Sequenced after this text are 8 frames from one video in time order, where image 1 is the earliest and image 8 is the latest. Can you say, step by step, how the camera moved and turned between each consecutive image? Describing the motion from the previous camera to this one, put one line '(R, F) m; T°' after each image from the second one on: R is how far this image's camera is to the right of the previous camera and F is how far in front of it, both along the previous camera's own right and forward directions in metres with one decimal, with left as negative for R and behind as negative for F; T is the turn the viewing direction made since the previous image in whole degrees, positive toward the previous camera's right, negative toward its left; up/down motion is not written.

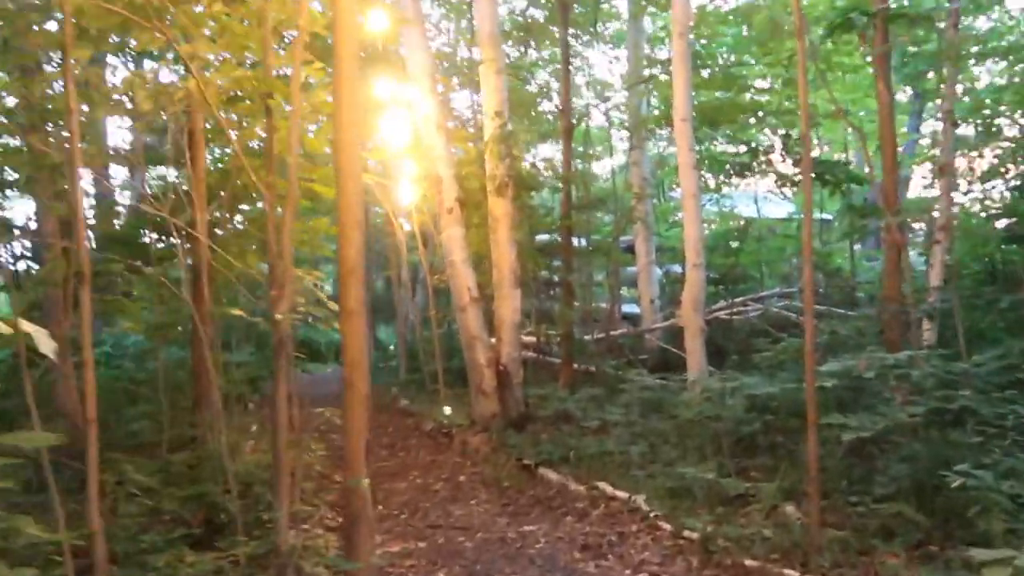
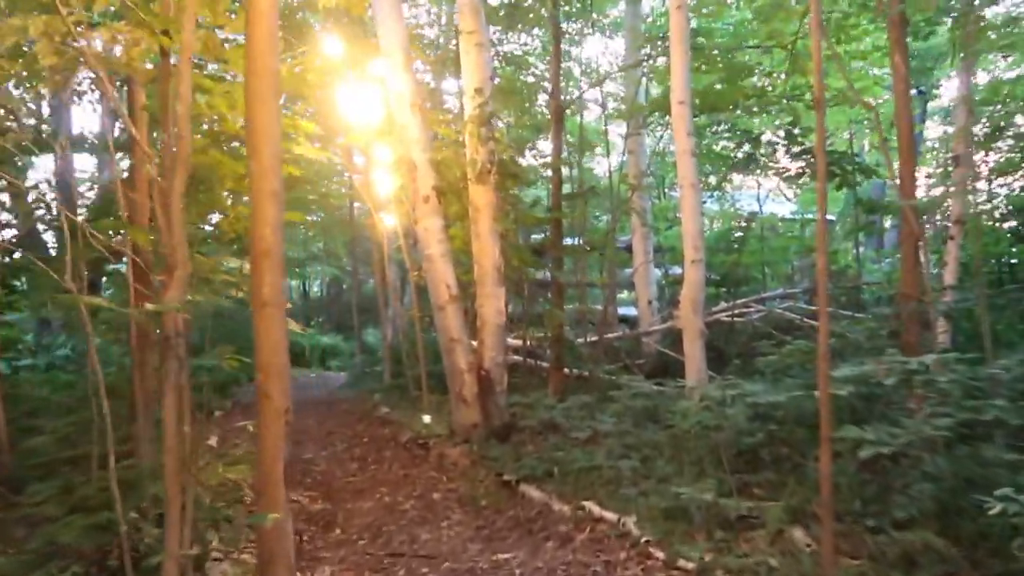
(+0.2, +0.7) m; 0°
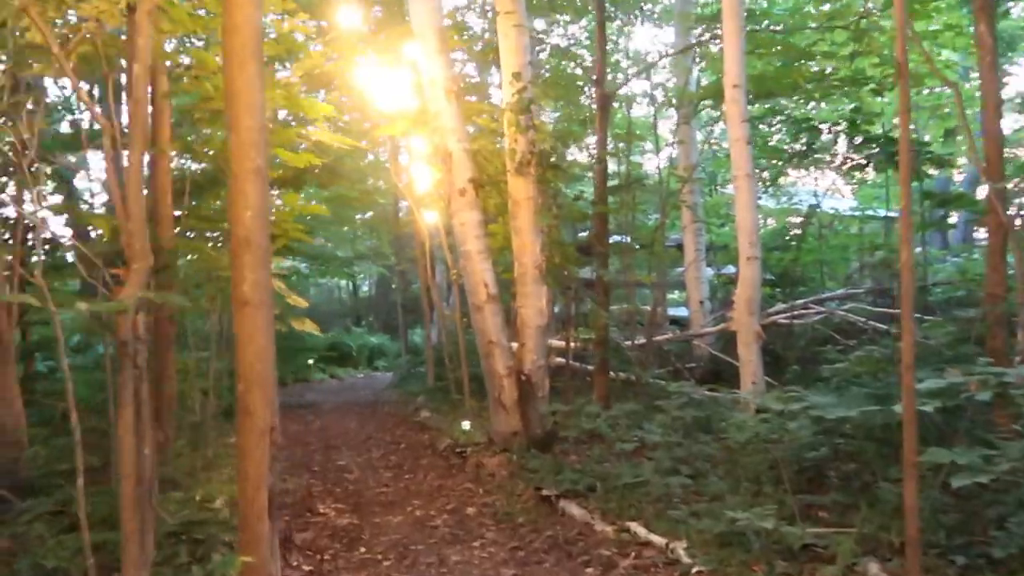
(+0.1, +0.5) m; -3°
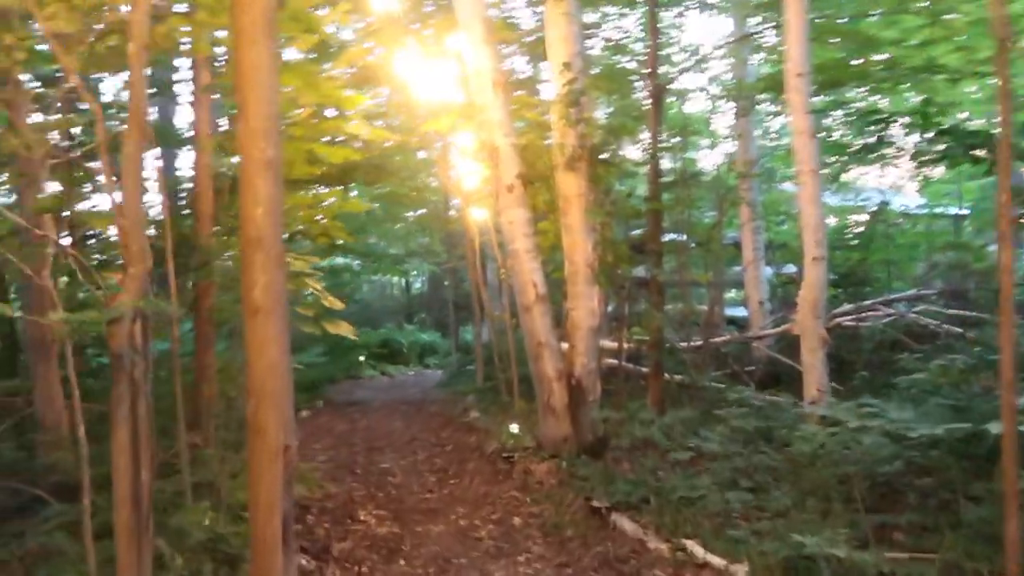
(0.0, +0.3) m; -4°
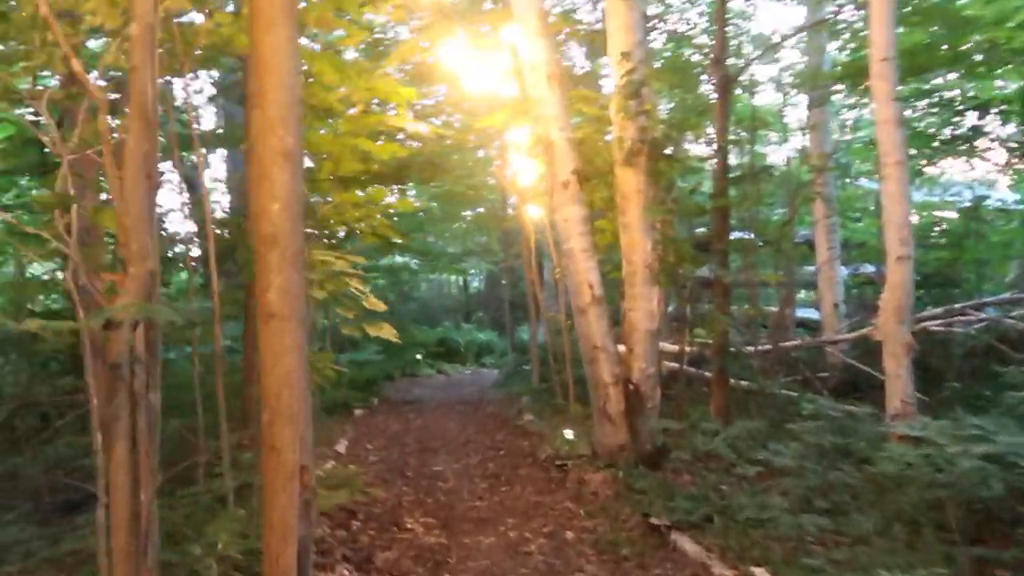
(0.0, +0.4) m; -4°
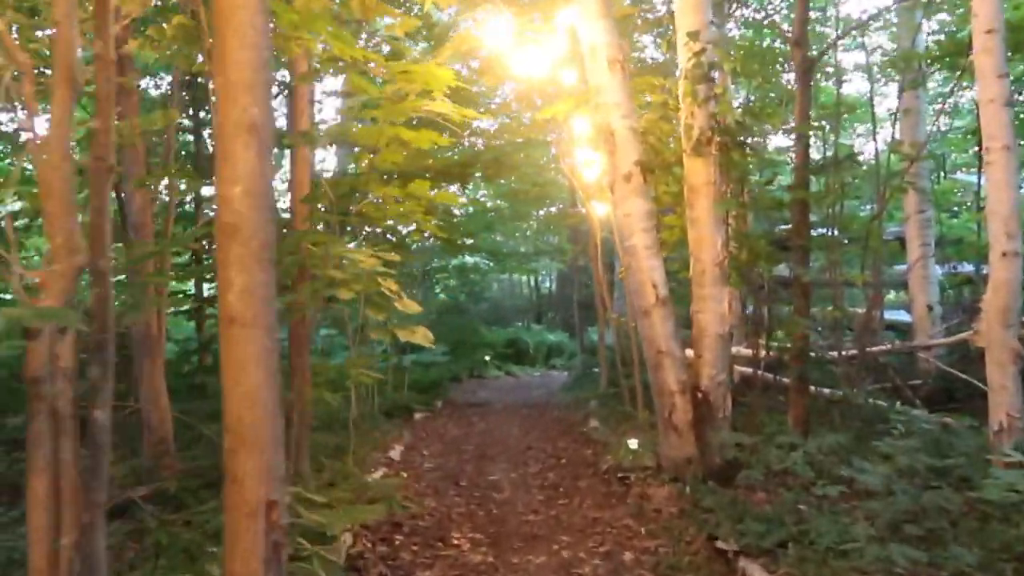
(+0.2, +0.5) m; -5°
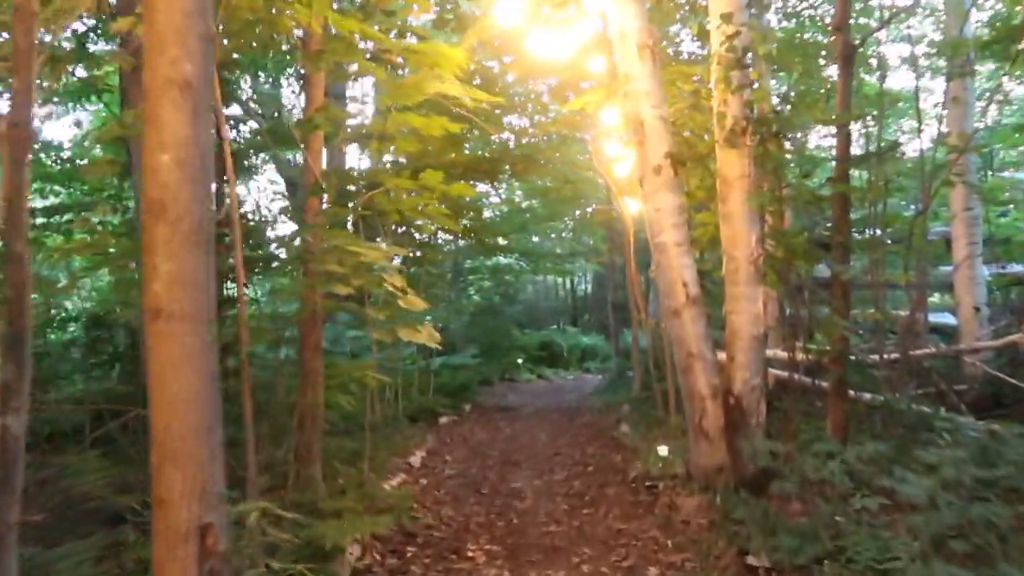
(+0.1, +0.3) m; -3°
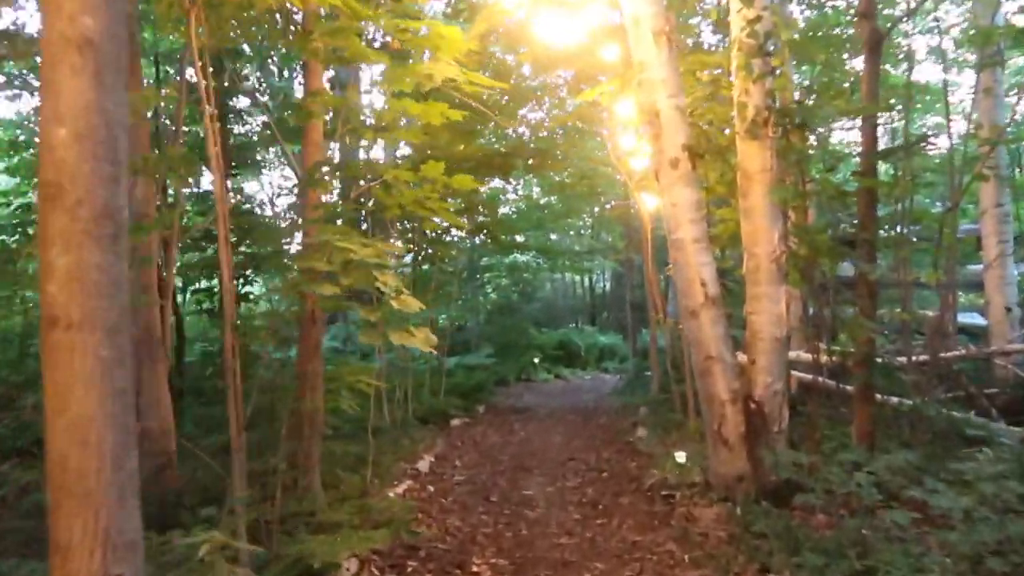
(+0.1, +0.3) m; -1°
